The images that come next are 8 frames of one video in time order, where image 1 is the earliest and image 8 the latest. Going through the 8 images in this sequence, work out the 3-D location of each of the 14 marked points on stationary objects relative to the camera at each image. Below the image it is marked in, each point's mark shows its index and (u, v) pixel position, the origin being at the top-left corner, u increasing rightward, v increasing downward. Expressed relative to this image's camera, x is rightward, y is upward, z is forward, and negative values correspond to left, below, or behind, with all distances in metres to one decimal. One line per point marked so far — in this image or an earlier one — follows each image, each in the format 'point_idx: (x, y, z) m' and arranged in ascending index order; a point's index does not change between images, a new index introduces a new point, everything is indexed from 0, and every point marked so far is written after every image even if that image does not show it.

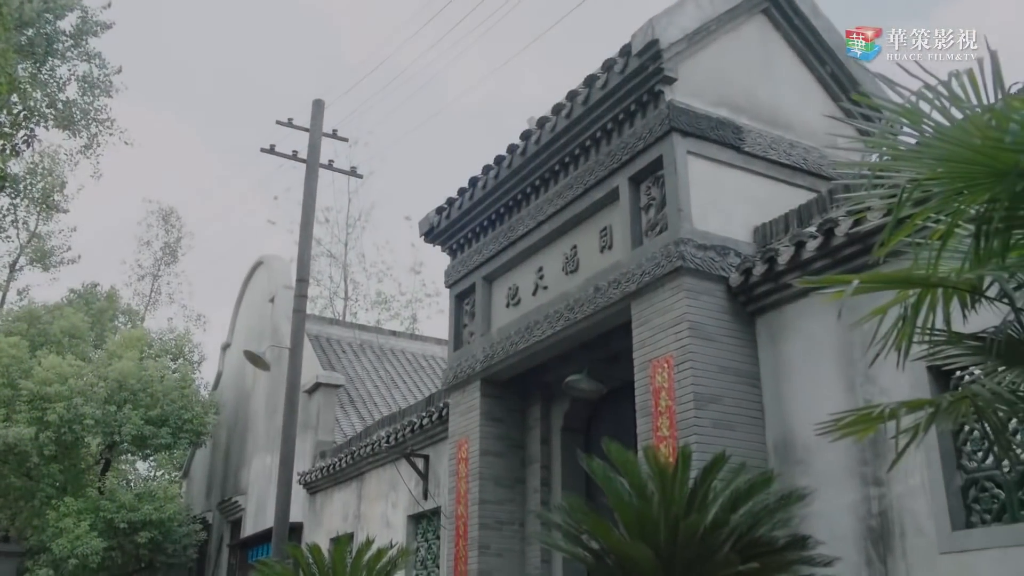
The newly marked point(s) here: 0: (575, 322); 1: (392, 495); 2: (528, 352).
0: (+0.5, -0.3, +8.0) m
1: (-1.4, -2.4, +12.1) m
2: (+0.1, -0.5, +8.7) m
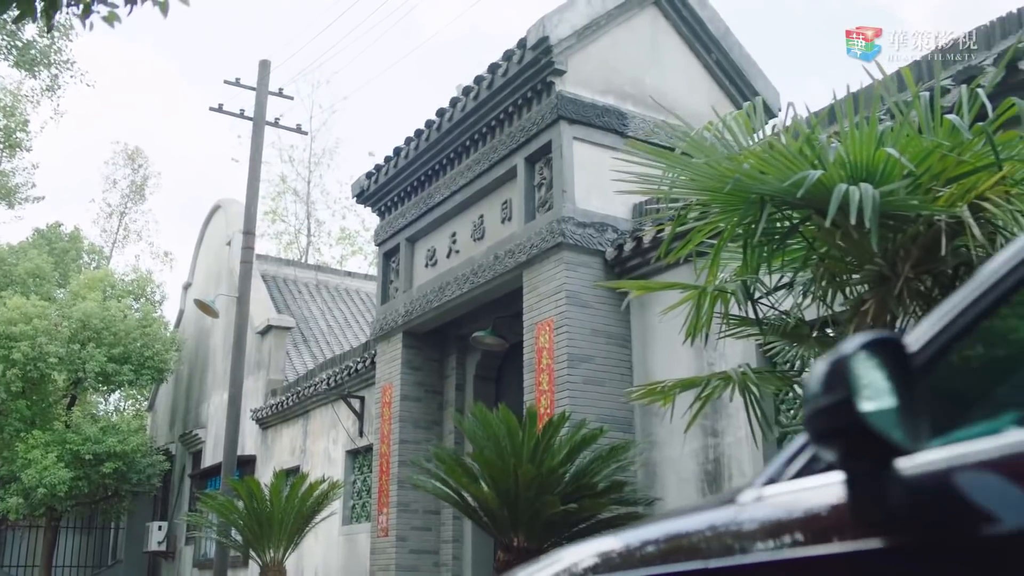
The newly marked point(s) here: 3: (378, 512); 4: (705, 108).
0: (-0.3, 0.0, +9.0) m
1: (-2.2, -1.8, +13.2) m
2: (-0.7, -0.2, +9.7) m
3: (-1.3, -2.2, +10.2) m
4: (+1.7, +1.5, +9.2) m
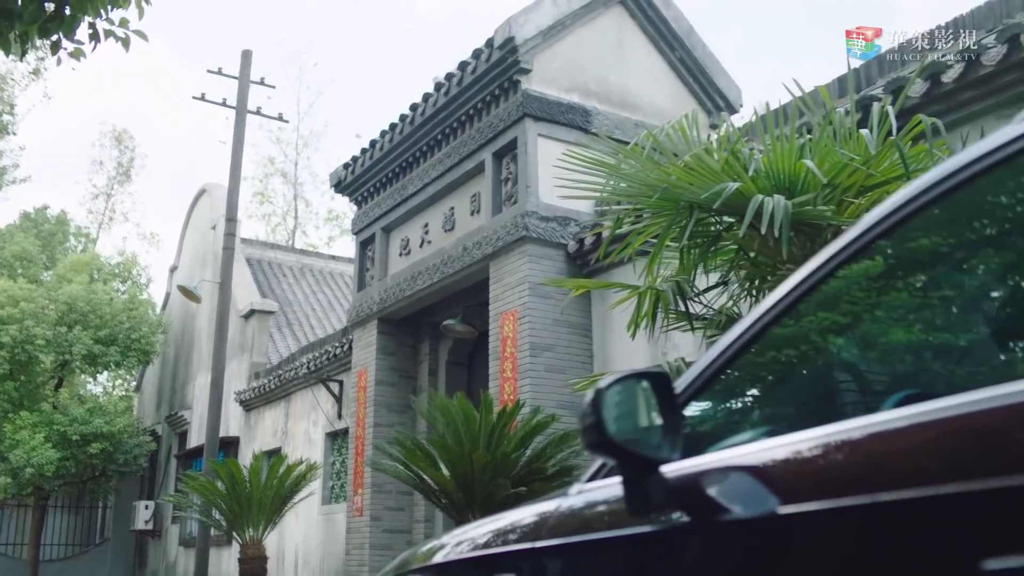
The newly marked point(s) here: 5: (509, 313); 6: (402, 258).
0: (-0.6, +0.1, +9.3) m
1: (-2.5, -1.6, +13.5) m
2: (-1.0, -0.1, +10.0) m
3: (-1.6, -2.0, +10.5) m
4: (+1.4, +1.6, +9.5) m
5: (0.0, -0.2, +8.2) m
6: (-1.1, +0.3, +10.5) m
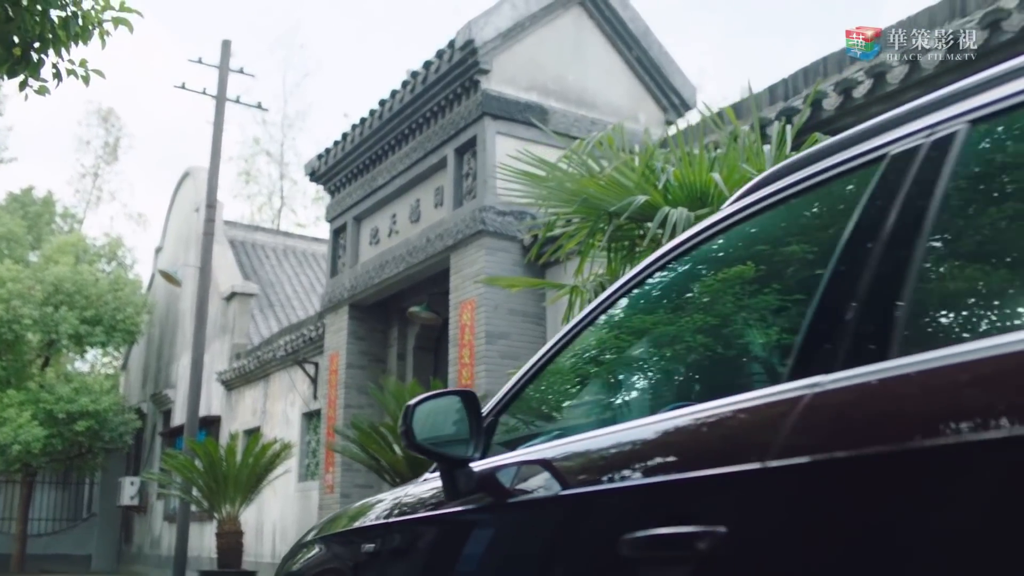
0: (-0.9, +0.2, +9.8) m
1: (-2.9, -1.4, +14.0) m
2: (-1.3, 0.0, +10.5) m
3: (-1.9, -1.9, +11.0) m
4: (+1.1, +1.7, +10.0) m
5: (-0.4, -0.1, +8.7) m
6: (-1.5, +0.4, +11.0) m
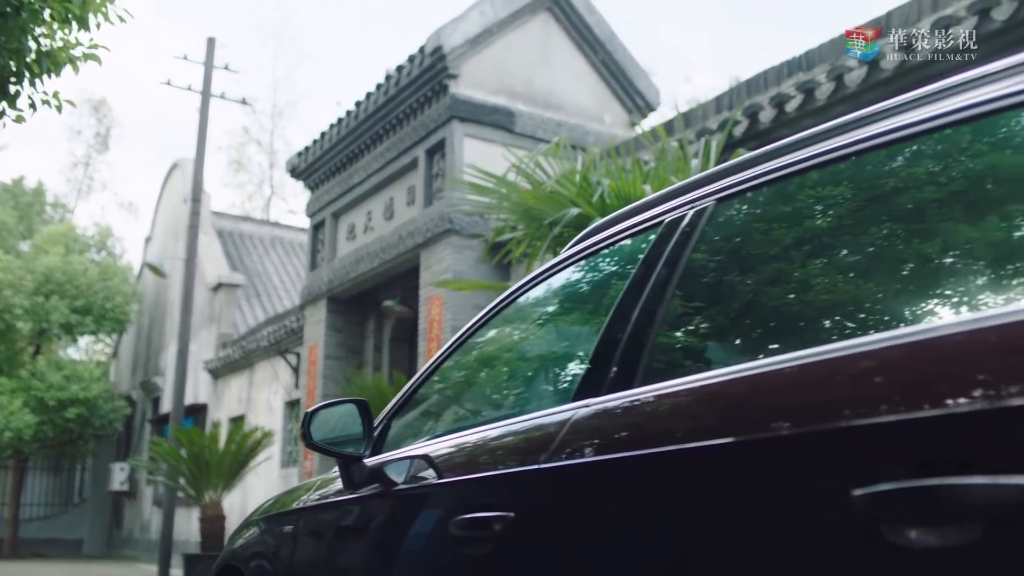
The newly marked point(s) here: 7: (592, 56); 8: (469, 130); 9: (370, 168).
0: (-1.2, +0.3, +10.2) m
1: (-3.3, -1.3, +14.4) m
2: (-1.6, +0.1, +10.9) m
3: (-2.2, -1.8, +11.5) m
4: (+0.8, +1.8, +10.4) m
5: (-0.7, -0.1, +9.1) m
6: (-1.8, +0.5, +11.4) m
7: (+0.8, +2.3, +10.5) m
8: (-0.4, +1.4, +9.4) m
9: (-1.4, +1.2, +10.7) m
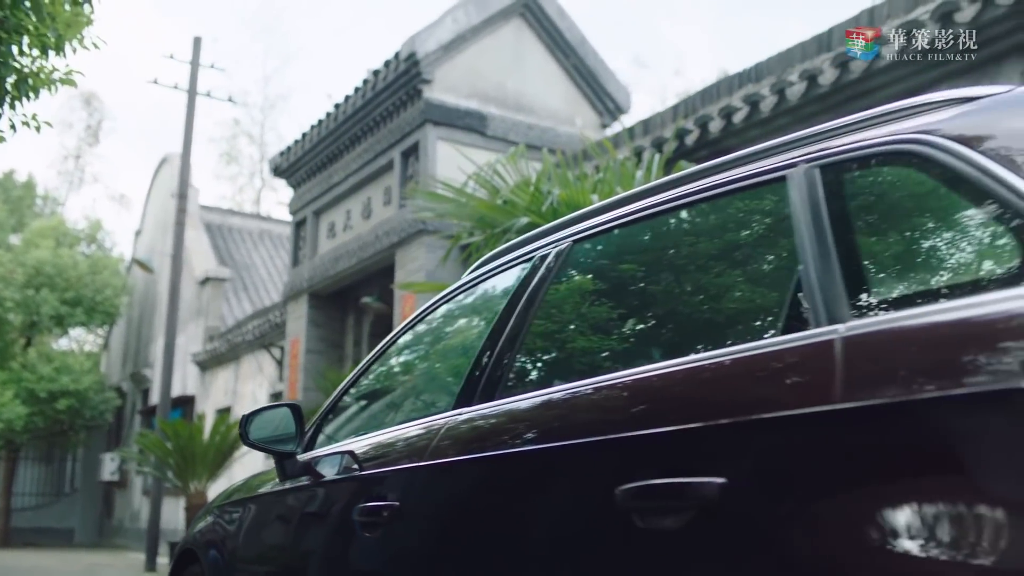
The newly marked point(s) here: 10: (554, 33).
0: (-1.5, +0.3, +10.5) m
1: (-3.5, -1.2, +14.7) m
2: (-1.9, +0.1, +11.2) m
3: (-2.5, -1.8, +11.8) m
4: (+0.5, +1.8, +10.7) m
5: (-0.9, -0.1, +9.4) m
6: (-2.0, +0.5, +11.7) m
7: (+0.5, +2.3, +10.8) m
8: (-0.6, +1.4, +9.7) m
9: (-1.7, +1.3, +11.0) m
10: (+0.4, +2.6, +10.7) m
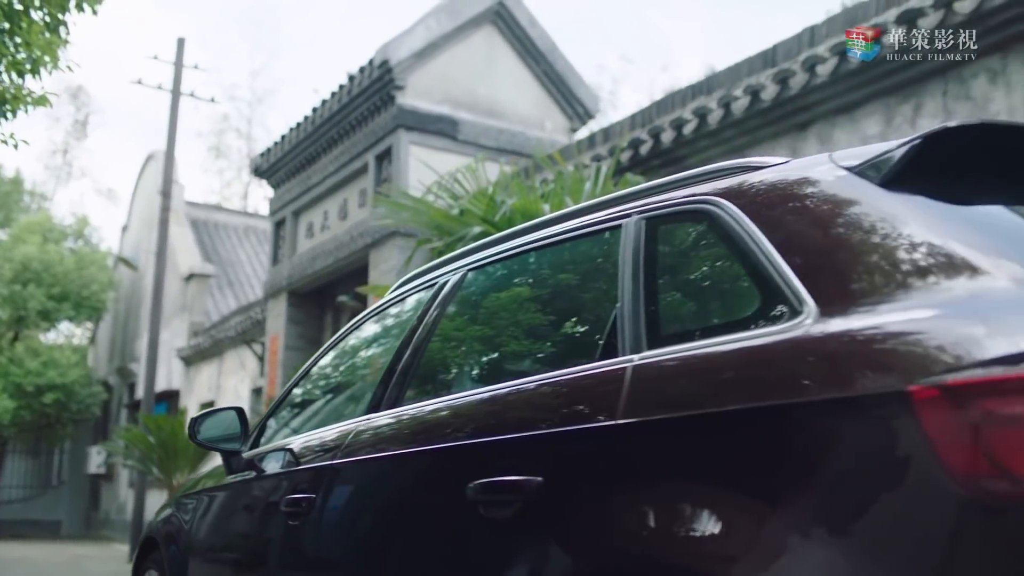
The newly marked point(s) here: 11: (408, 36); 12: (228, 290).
0: (-1.8, +0.3, +10.8) m
1: (-3.9, -1.2, +15.0) m
2: (-2.2, +0.1, +11.5) m
3: (-2.8, -1.8, +12.1) m
4: (+0.2, +1.8, +11.0) m
5: (-1.2, -0.1, +9.8) m
6: (-2.3, +0.5, +12.0) m
7: (+0.2, +2.3, +11.1) m
8: (-0.9, +1.4, +10.0) m
9: (-2.0, +1.3, +11.3) m
10: (+0.1, +2.6, +11.0) m
11: (-1.0, +2.4, +10.1) m
12: (-5.3, 0.0, +19.8) m
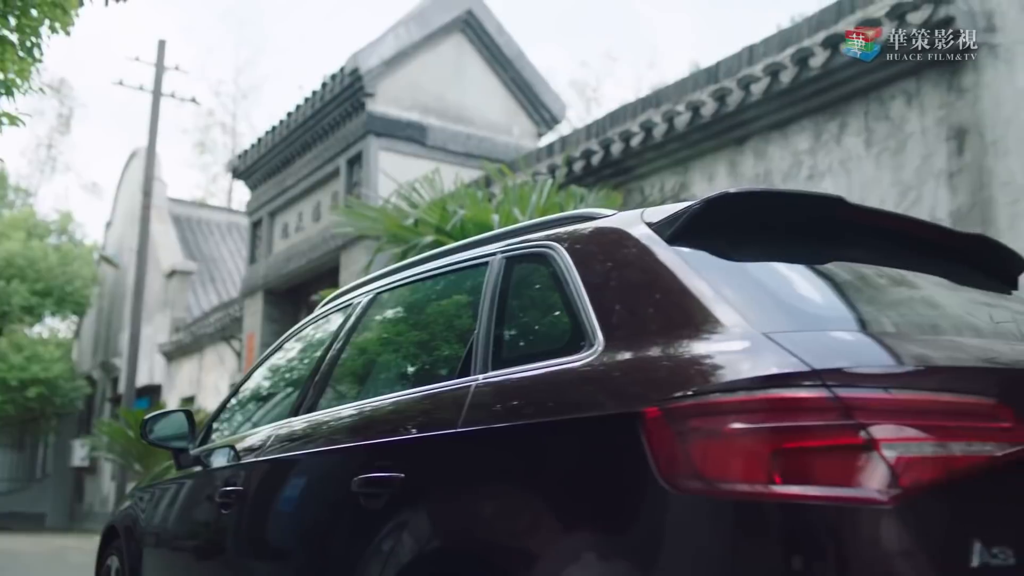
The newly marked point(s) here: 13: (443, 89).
0: (-2.1, +0.3, +11.2) m
1: (-4.3, -1.2, +15.4) m
2: (-2.5, +0.1, +11.9) m
3: (-3.2, -1.8, +12.5) m
4: (-0.1, +1.8, +11.4) m
5: (-1.5, -0.1, +10.1) m
6: (-2.7, +0.6, +12.4) m
7: (-0.1, +2.3, +11.5) m
8: (-1.3, +1.4, +10.4) m
9: (-2.4, +1.3, +11.7) m
10: (-0.2, +2.6, +11.4) m
11: (-1.3, +2.4, +10.4) m
12: (-5.8, 0.0, +20.2) m
13: (-0.7, +2.1, +11.0) m
